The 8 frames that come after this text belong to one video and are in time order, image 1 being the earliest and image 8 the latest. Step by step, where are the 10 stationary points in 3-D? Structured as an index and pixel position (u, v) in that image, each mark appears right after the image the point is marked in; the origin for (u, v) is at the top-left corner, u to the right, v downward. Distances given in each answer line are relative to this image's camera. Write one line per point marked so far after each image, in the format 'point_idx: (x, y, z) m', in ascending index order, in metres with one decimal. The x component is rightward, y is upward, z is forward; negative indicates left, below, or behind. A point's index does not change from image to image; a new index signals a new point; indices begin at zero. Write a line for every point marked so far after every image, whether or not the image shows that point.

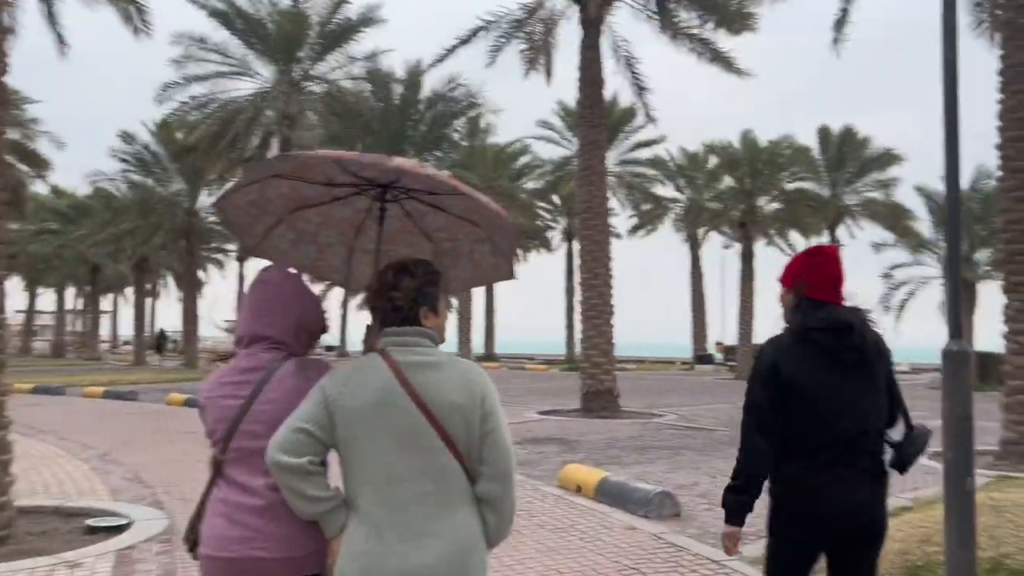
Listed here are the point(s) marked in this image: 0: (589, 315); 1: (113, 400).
0: (+1.8, -0.6, +19.1) m
1: (-8.6, -2.4, +18.8) m
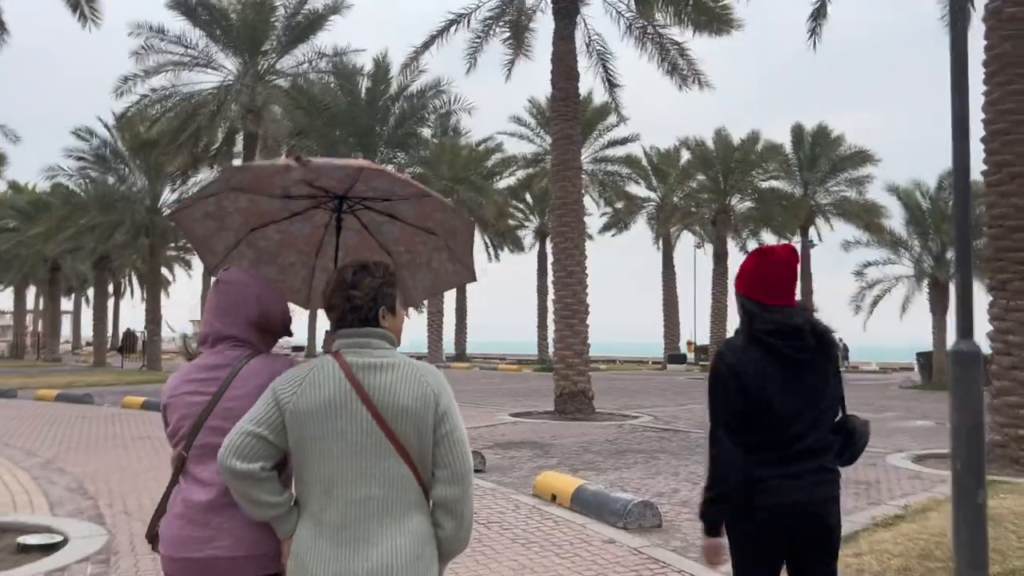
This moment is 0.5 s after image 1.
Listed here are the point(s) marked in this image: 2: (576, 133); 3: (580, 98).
0: (+1.2, -0.6, +18.7) m
1: (-9.2, -2.4, +18.0) m
2: (+1.5, +3.4, +18.6) m
3: (+1.5, +4.1, +18.7) m
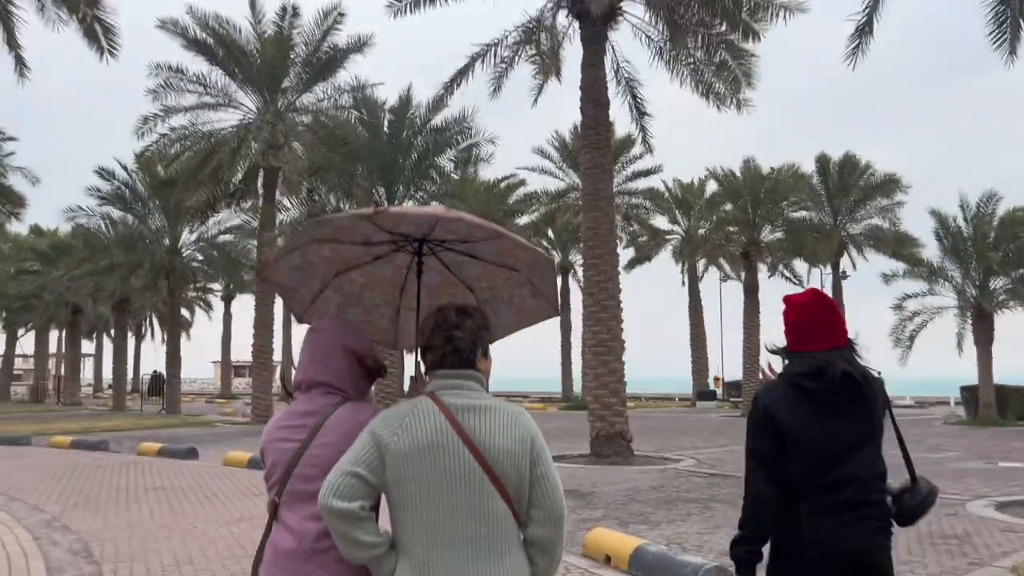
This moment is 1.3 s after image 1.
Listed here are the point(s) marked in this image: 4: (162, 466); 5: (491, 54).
0: (+1.8, -1.3, +17.9) m
1: (-8.6, -3.3, +17.4) m
2: (+2.0, +2.7, +17.9) m
3: (+2.1, +3.4, +18.1) m
4: (-5.8, -2.9, +14.3) m
5: (-0.5, +5.5, +19.9) m
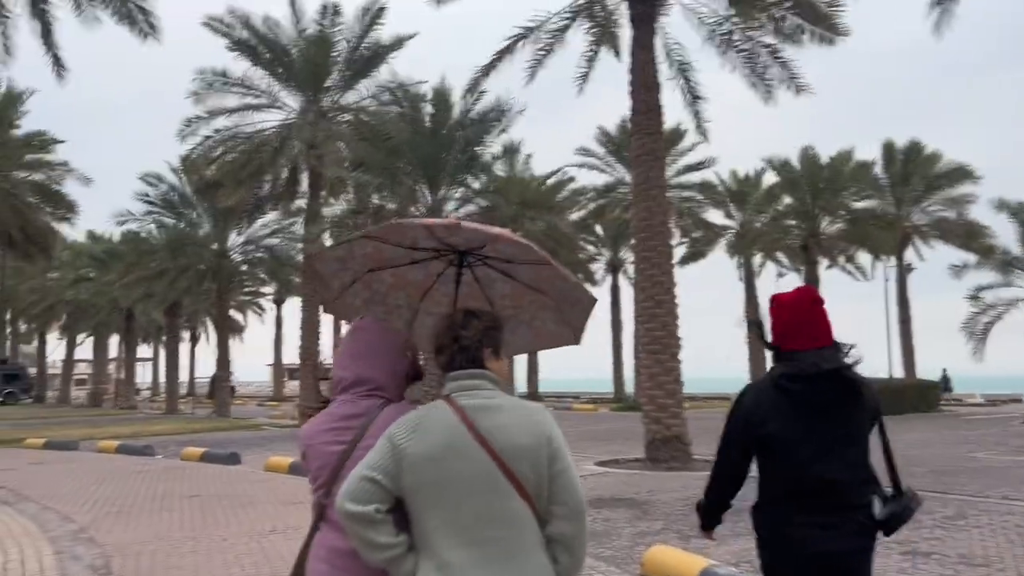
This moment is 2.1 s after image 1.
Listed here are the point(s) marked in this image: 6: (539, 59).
0: (+2.7, -1.2, +17.1) m
1: (-7.6, -3.3, +17.2) m
2: (+3.0, +2.8, +17.1) m
3: (+3.0, +3.5, +17.3) m
4: (-5.0, -3.0, +13.9) m
5: (+0.5, +5.6, +19.2) m
6: (+0.5, +5.1, +19.0) m
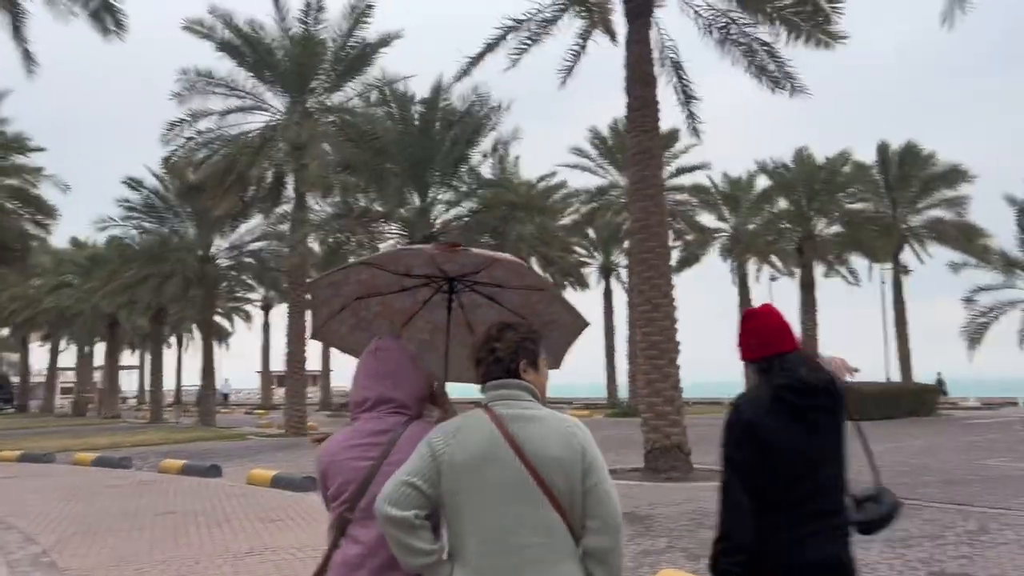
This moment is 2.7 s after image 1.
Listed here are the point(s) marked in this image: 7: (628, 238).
0: (+2.6, -1.3, +16.5) m
1: (-7.8, -3.4, +16.5) m
2: (+2.8, +2.7, +16.6) m
3: (+2.8, +3.4, +16.8) m
4: (-5.1, -3.0, +13.3) m
5: (+0.3, +5.5, +18.7) m
6: (+0.3, +5.0, +18.5) m
7: (+2.2, +1.0, +16.7) m
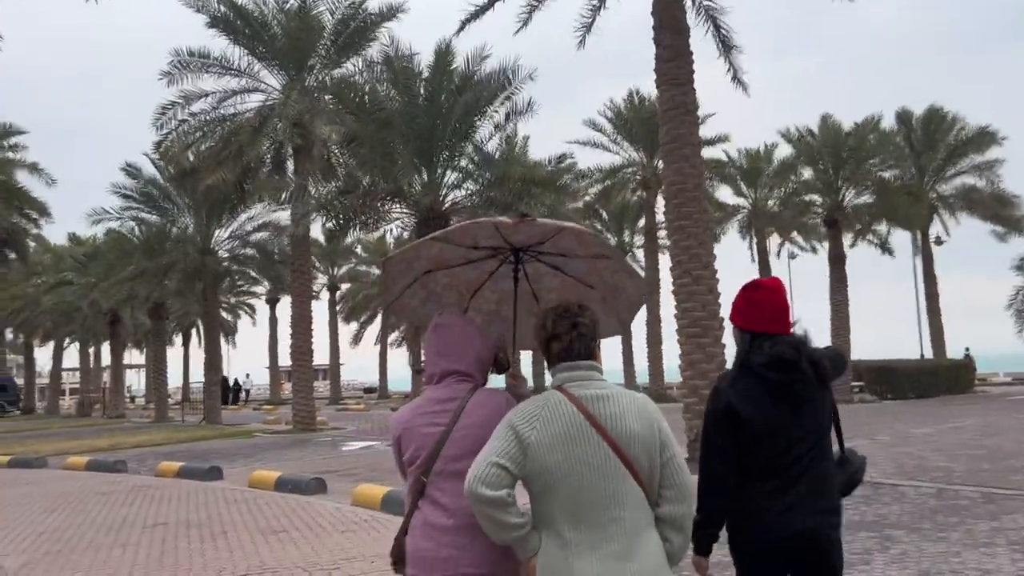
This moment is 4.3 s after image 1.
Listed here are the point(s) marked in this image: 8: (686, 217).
0: (+3.0, -0.8, +15.2) m
1: (-7.3, -3.3, +15.3) m
2: (+3.0, +3.2, +15.2) m
3: (+3.1, +3.9, +15.4) m
4: (-4.7, -2.8, +12.1) m
5: (+0.5, +5.9, +17.3) m
6: (+0.5, +5.4, +17.2) m
7: (+2.6, +1.4, +15.4) m
8: (+2.9, +1.2, +15.2) m
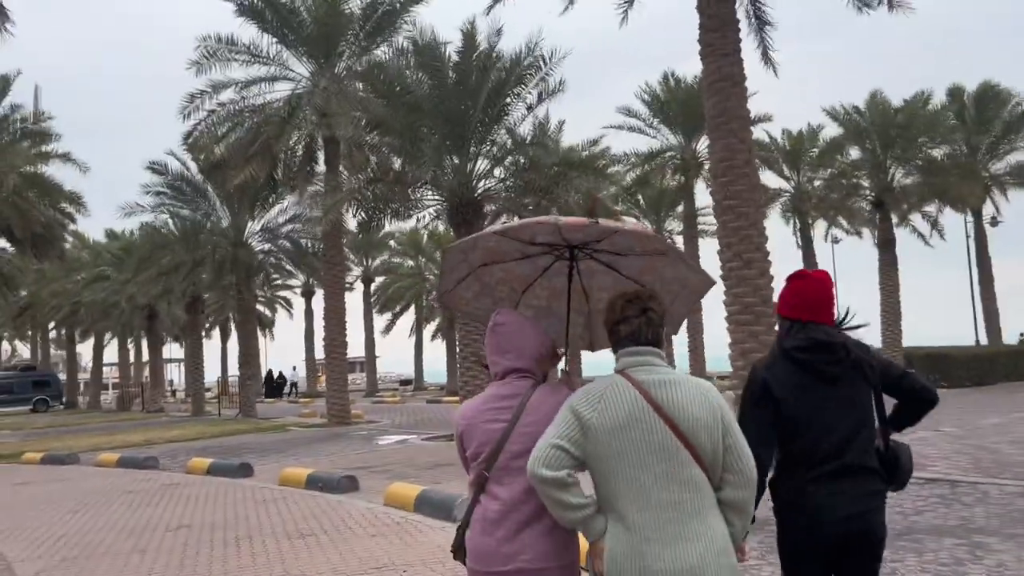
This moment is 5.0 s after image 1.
0: (+3.6, -0.6, +14.5) m
1: (-6.6, -3.1, +15.0) m
2: (+3.6, +3.4, +14.5) m
3: (+3.6, +4.1, +14.6) m
4: (-4.1, -2.7, +11.7) m
5: (+1.1, +6.1, +16.6) m
6: (+1.2, +5.6, +16.4) m
7: (+3.2, +1.7, +14.6) m
8: (+3.5, +1.4, +14.4) m
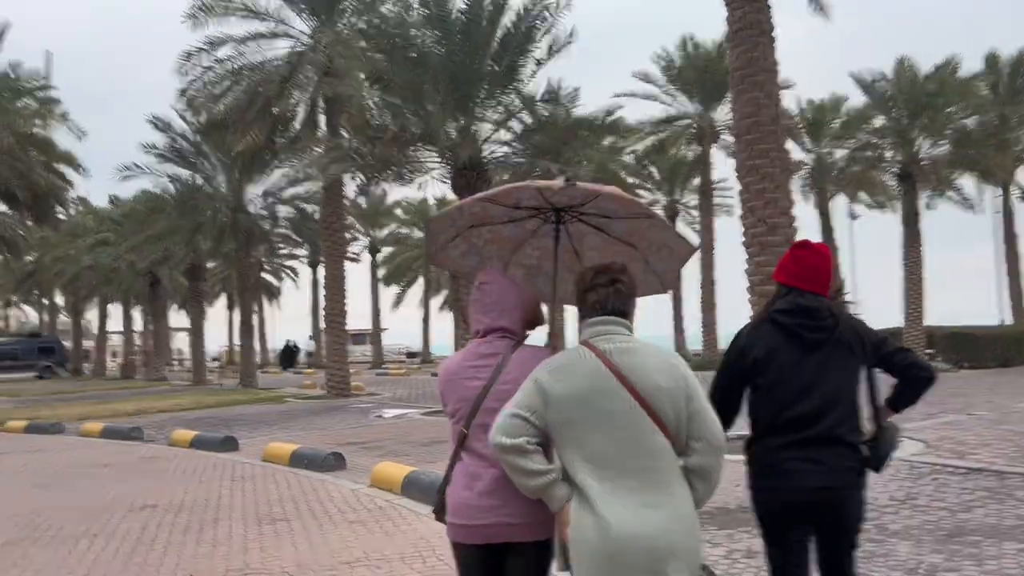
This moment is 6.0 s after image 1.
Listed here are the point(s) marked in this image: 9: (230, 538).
0: (+3.7, -0.1, +13.6) m
1: (-6.6, -2.5, +14.3) m
2: (+3.7, +3.9, +13.4) m
3: (+3.8, +4.6, +13.6) m
4: (-4.1, -2.2, +10.9) m
5: (+1.3, +6.7, +15.5) m
6: (+1.3, +6.2, +15.4) m
7: (+3.3, +2.1, +13.7) m
8: (+3.6, +1.9, +13.4) m
9: (-2.2, -2.0, +6.8) m
